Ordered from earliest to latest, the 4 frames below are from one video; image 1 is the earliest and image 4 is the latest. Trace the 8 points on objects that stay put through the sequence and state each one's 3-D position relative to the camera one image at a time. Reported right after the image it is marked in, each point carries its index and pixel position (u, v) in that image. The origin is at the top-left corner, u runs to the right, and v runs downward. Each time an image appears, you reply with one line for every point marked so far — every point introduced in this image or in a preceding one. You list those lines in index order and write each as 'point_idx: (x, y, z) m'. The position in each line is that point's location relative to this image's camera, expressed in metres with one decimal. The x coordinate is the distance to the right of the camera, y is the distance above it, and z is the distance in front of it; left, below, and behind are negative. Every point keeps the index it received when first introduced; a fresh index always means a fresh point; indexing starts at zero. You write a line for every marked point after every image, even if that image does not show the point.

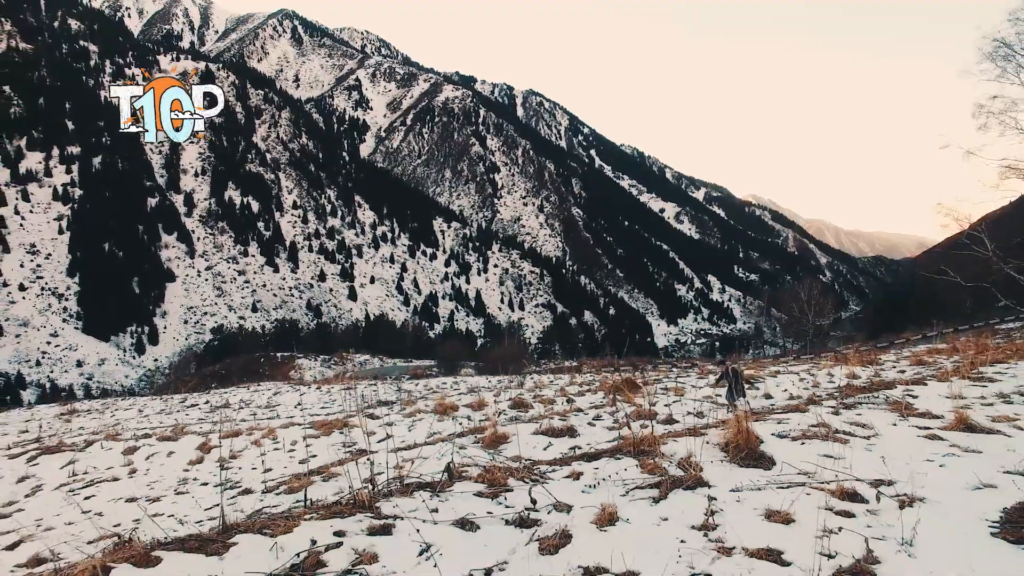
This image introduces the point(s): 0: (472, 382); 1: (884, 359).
0: (-0.7, -2.4, +12.3) m
1: (+7.9, -1.6, +10.8) m
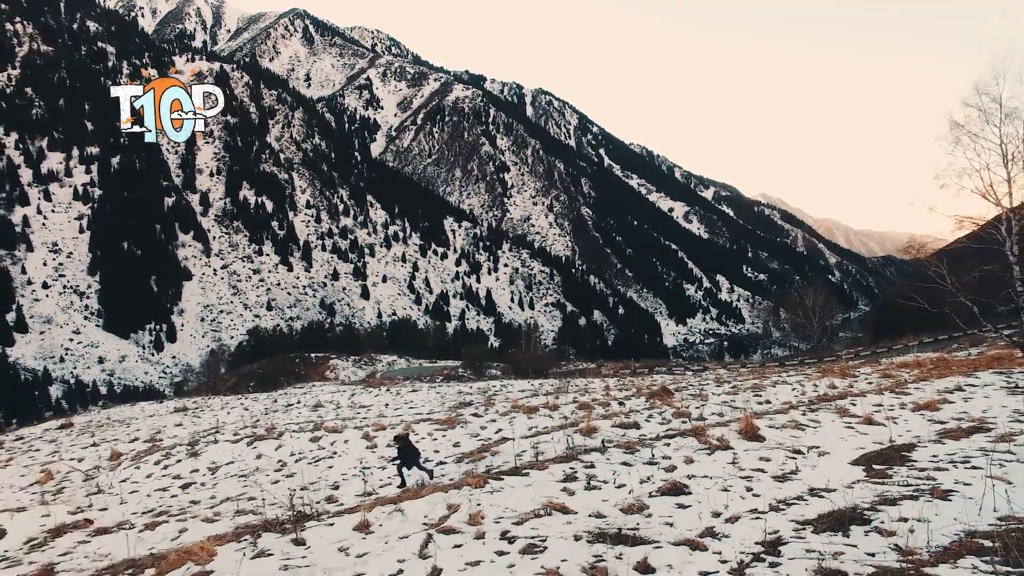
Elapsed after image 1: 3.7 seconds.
0: (+0.1, -2.7, +13.8) m
1: (+8.7, -2.0, +12.1) m
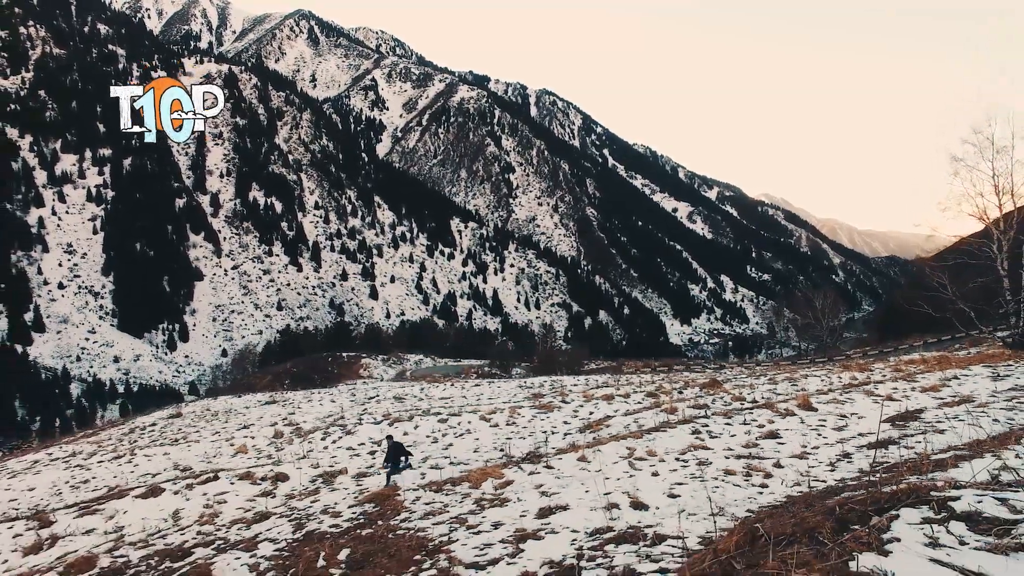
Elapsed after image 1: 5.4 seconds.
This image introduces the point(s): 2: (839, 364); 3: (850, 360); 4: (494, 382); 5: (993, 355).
0: (+1.3, -2.8, +15.1) m
1: (+9.9, -2.1, +13.4) m
2: (+10.6, -2.5, +15.9) m
3: (+12.9, -2.8, +18.7) m
4: (-0.7, -2.8, +14.6) m
5: (+11.5, -1.6, +11.7) m
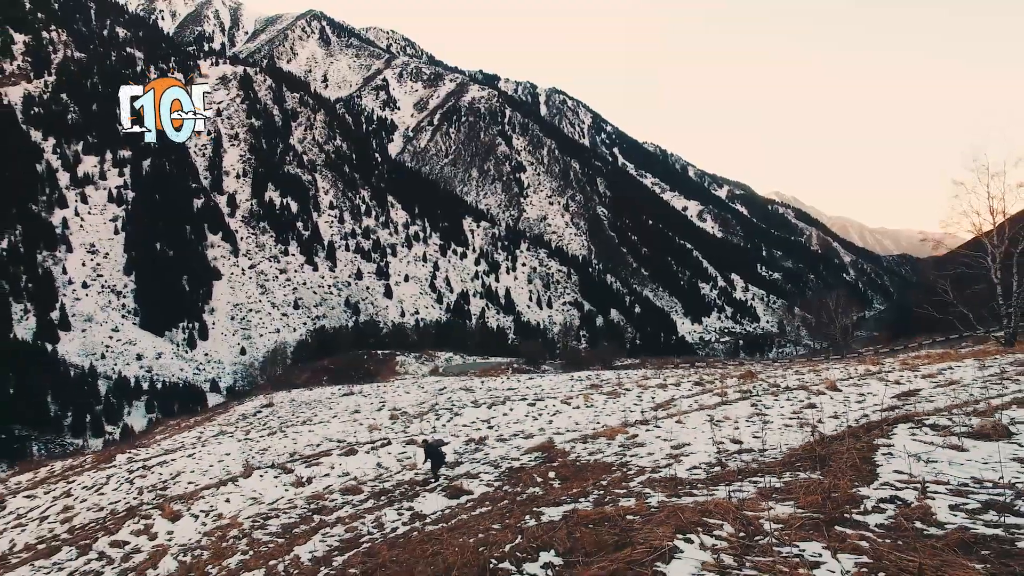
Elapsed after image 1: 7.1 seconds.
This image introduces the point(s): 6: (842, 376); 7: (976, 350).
0: (+2.7, -2.9, +16.5) m
1: (+11.2, -2.2, +14.7) m
2: (+12.0, -2.6, +17.2) m
3: (+14.3, -2.8, +19.9) m
4: (+0.6, -2.9, +16.1) m
5: (+12.8, -1.7, +12.9) m
6: (+8.0, -2.3, +11.8) m
7: (+14.1, -1.9, +14.7) m
